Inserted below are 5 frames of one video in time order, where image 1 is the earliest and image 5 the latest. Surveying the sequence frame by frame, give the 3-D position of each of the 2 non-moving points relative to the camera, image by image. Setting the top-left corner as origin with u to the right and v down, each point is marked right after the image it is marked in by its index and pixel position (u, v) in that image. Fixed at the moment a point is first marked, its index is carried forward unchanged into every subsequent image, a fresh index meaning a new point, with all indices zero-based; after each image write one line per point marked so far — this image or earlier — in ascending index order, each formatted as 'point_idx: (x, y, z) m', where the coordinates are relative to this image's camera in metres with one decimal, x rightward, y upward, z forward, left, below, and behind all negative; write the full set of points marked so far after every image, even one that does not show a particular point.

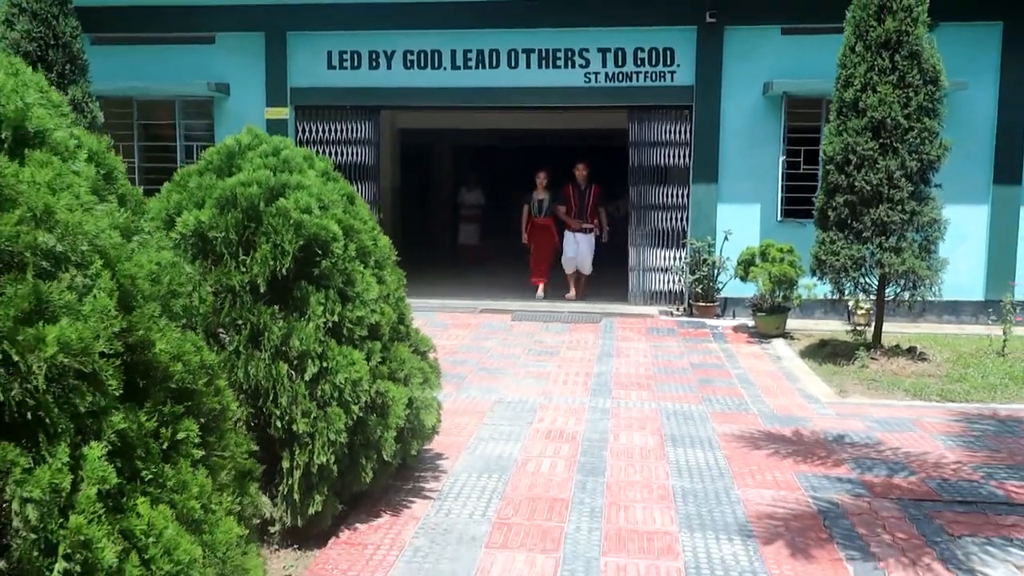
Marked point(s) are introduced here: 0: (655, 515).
0: (+0.6, -0.9, +4.0) m
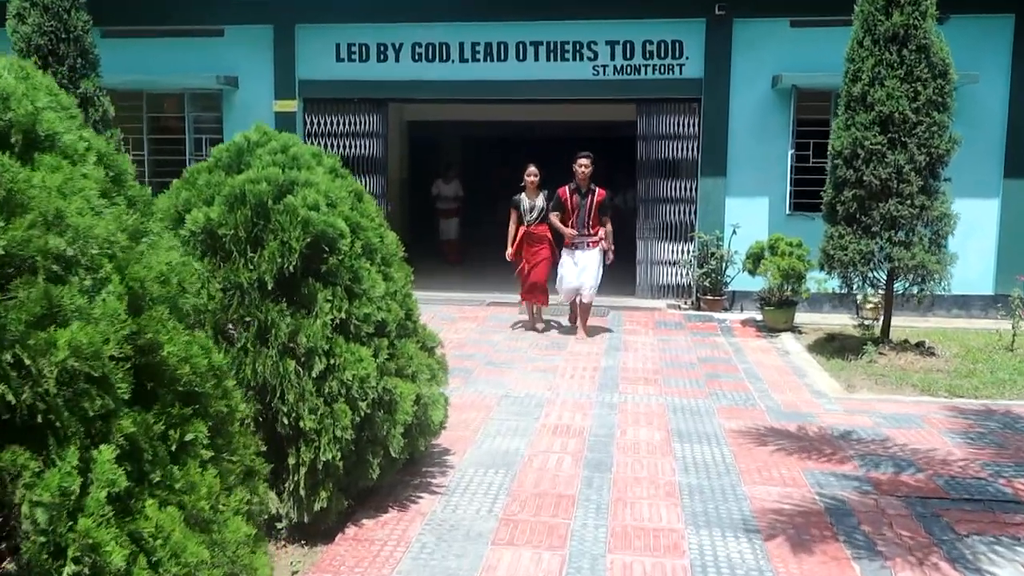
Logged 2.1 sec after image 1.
0: (+0.6, -0.9, +4.0) m
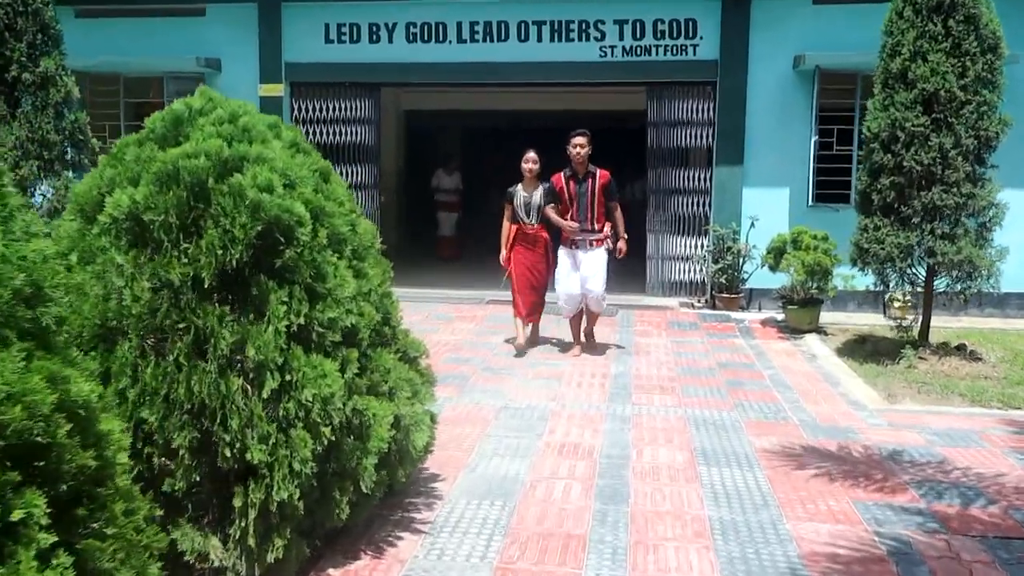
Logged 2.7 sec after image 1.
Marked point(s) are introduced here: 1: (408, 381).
0: (+0.6, -0.9, +3.3) m
1: (-0.4, -0.3, +3.6) m
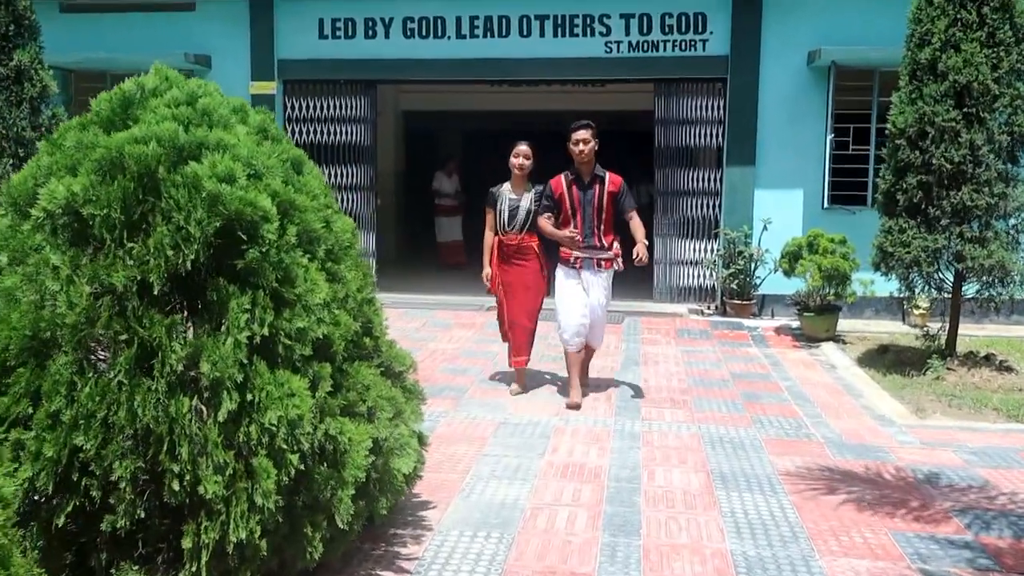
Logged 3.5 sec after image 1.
0: (+0.6, -1.0, +2.9) m
1: (-0.4, -0.4, +3.2) m
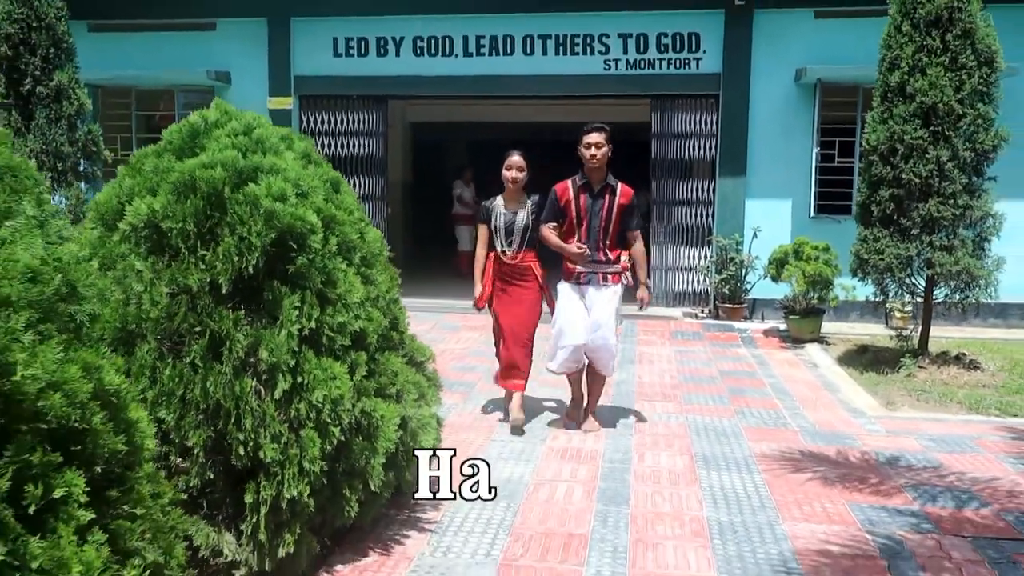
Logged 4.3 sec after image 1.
0: (+0.6, -1.0, +3.4) m
1: (-0.4, -0.4, +3.7) m
